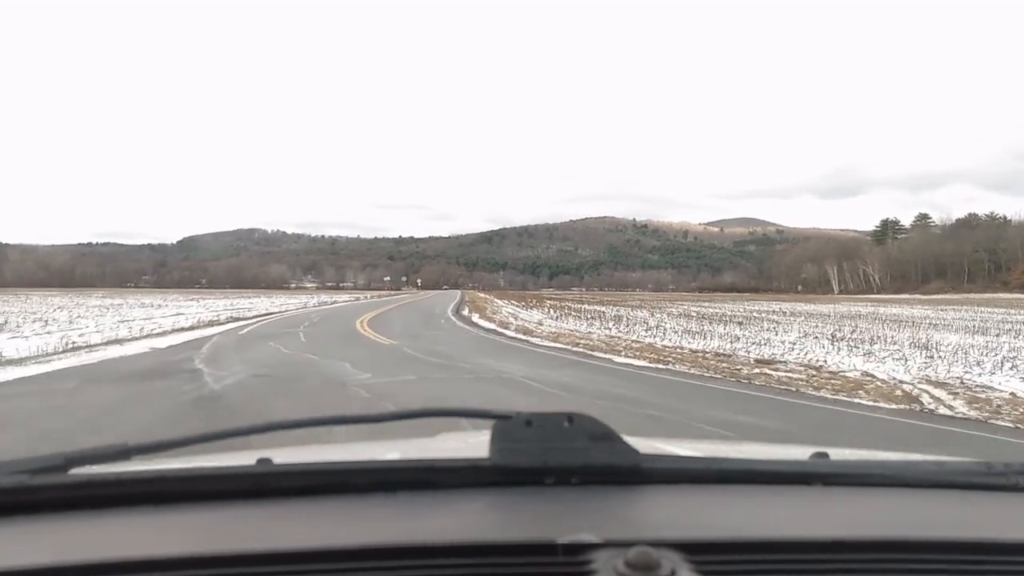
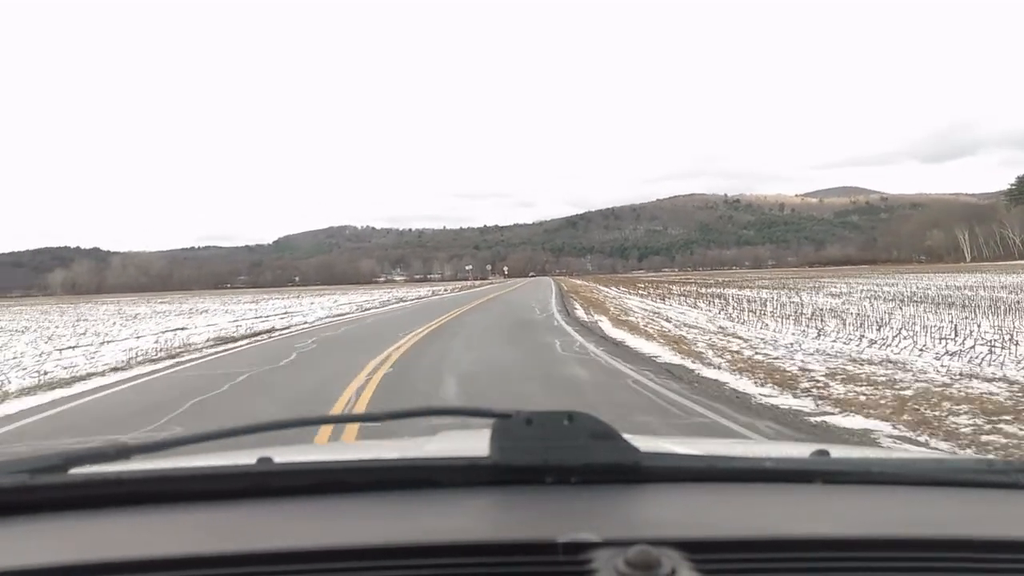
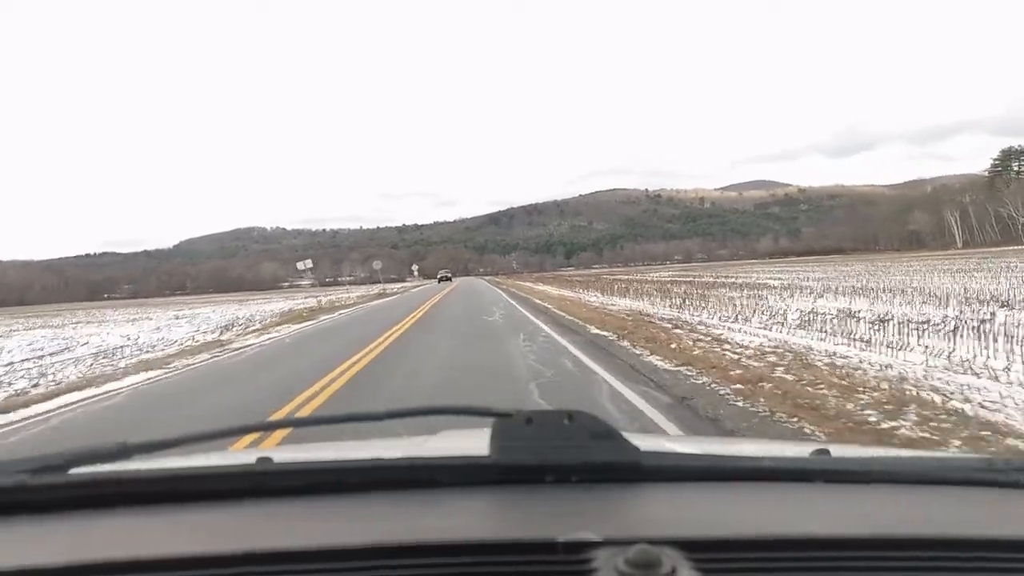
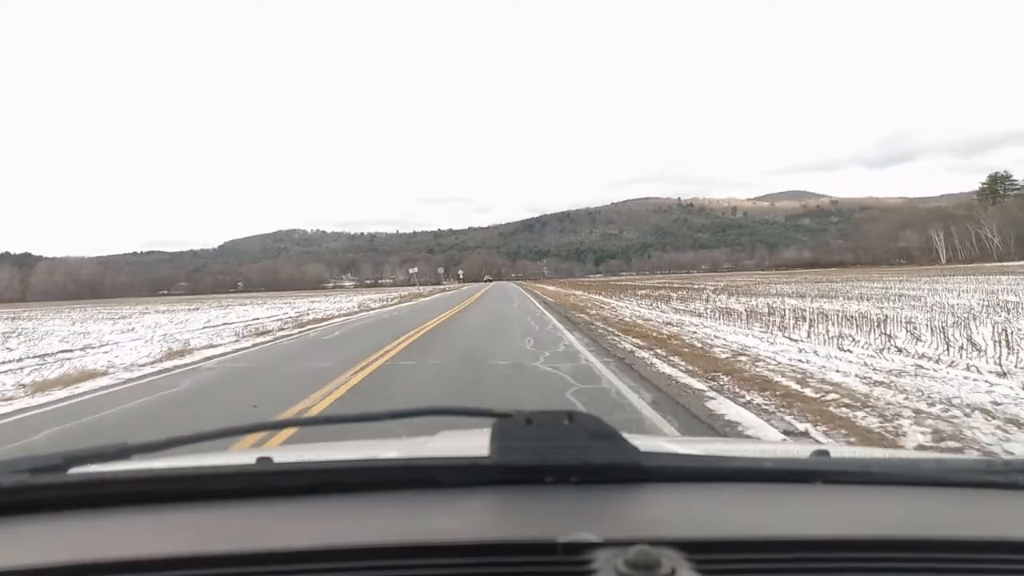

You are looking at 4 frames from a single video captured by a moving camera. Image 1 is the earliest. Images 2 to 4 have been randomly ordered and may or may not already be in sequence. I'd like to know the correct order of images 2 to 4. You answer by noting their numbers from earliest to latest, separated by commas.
2, 4, 3
